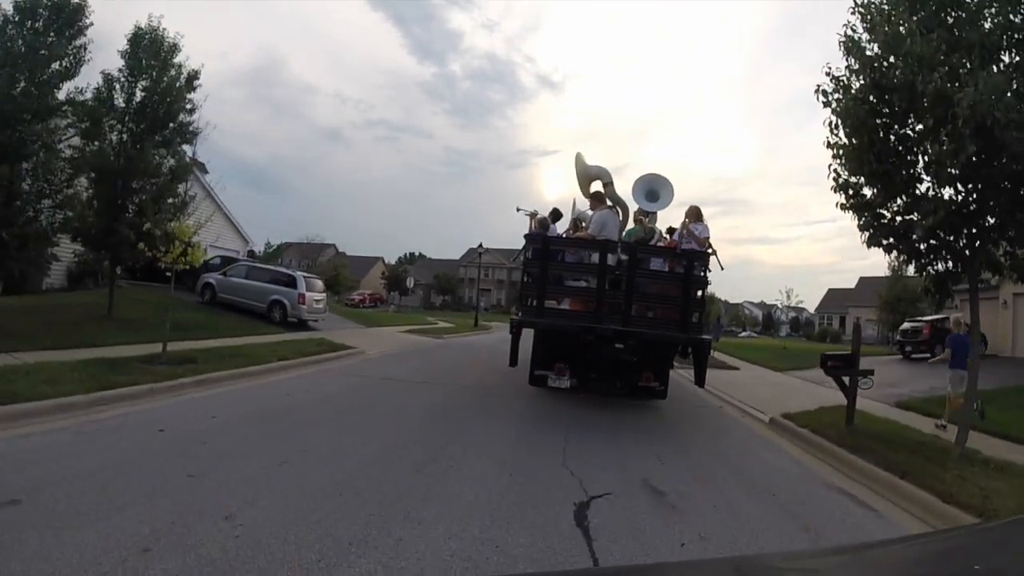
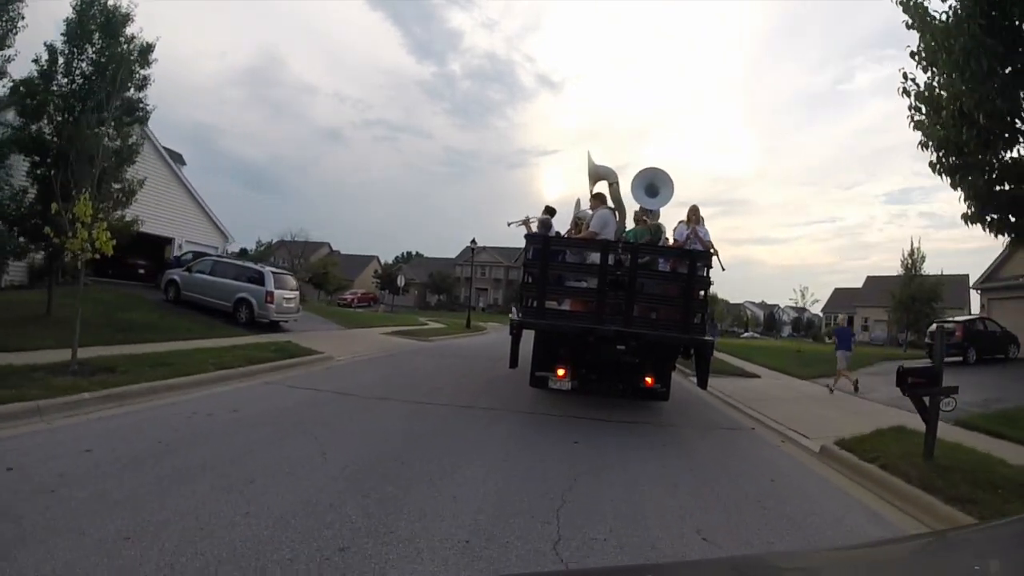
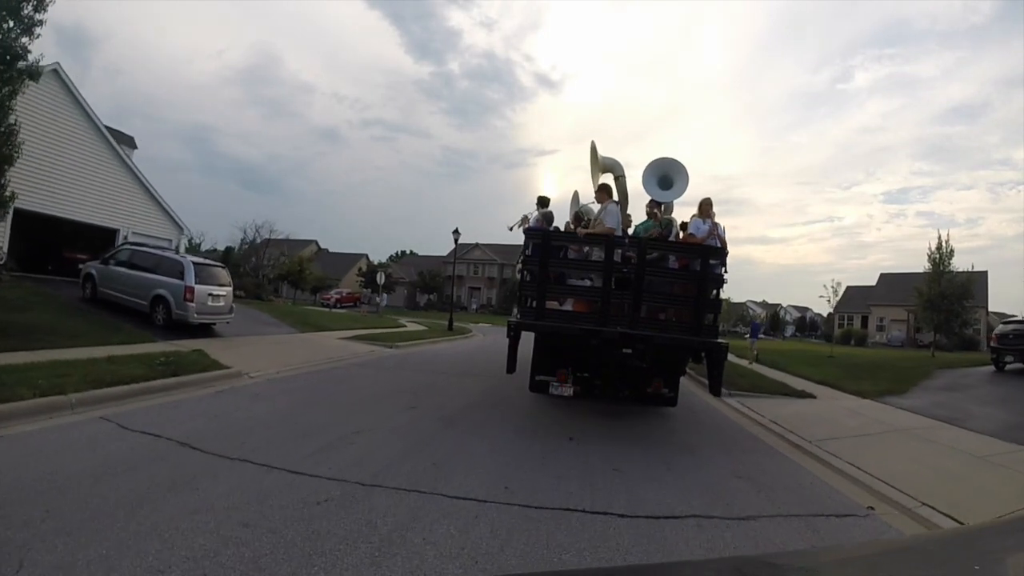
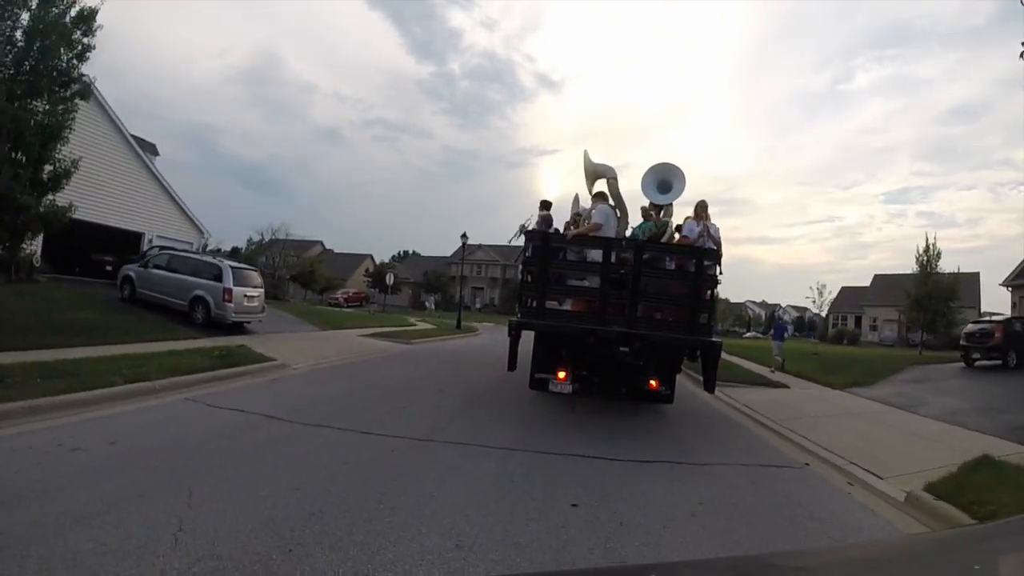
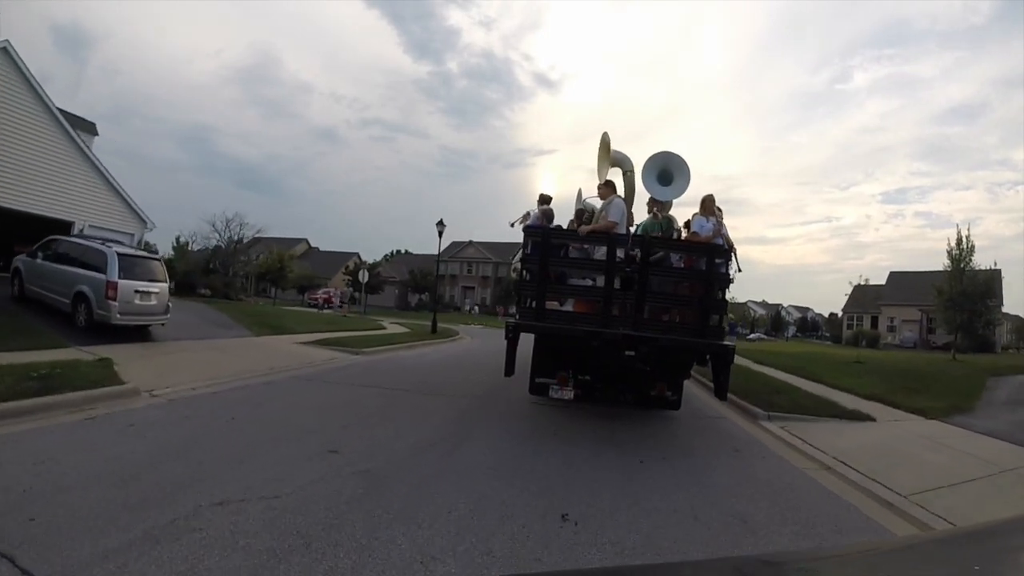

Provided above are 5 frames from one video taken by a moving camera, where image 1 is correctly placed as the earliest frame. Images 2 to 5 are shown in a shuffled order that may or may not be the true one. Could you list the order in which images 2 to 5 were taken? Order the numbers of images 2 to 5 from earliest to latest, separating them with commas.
2, 4, 3, 5
